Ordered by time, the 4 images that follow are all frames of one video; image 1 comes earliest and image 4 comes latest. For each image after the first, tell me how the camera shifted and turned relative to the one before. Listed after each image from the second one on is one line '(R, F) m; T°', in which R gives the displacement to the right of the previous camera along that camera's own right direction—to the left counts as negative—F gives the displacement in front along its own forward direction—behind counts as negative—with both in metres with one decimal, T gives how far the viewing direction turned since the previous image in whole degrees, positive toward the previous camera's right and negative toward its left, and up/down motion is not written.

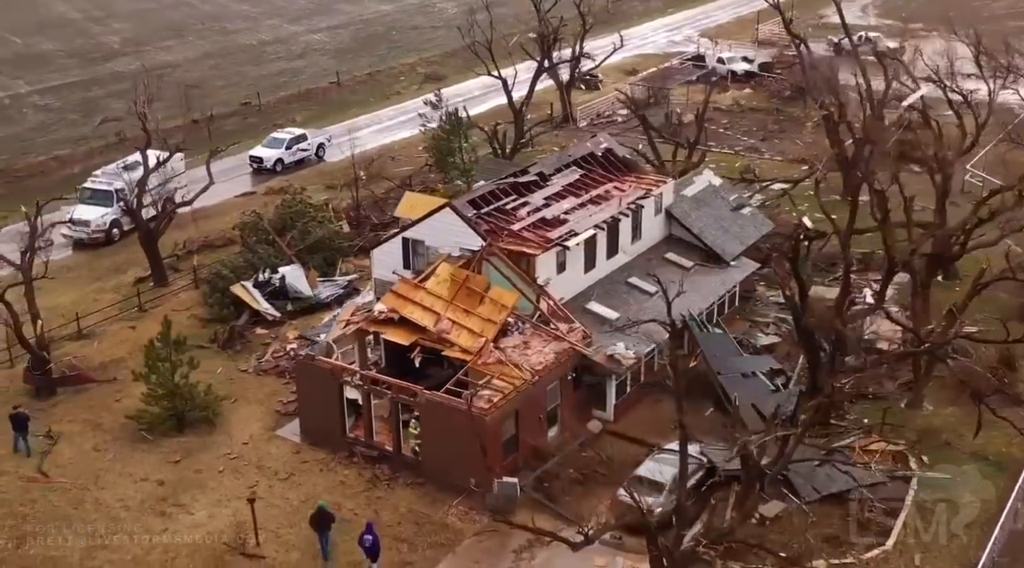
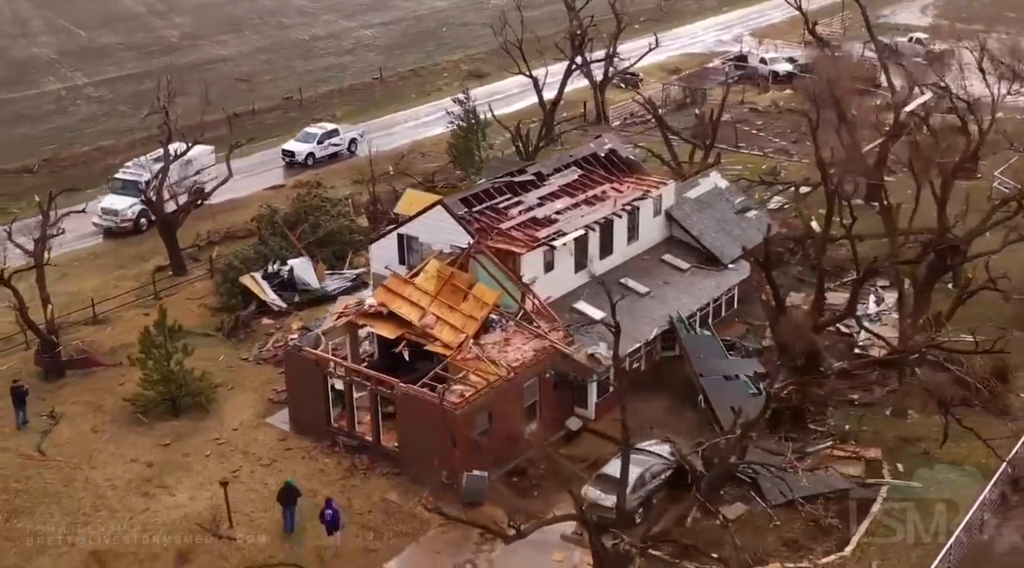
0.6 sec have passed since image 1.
(+2.2, -0.4) m; -4°
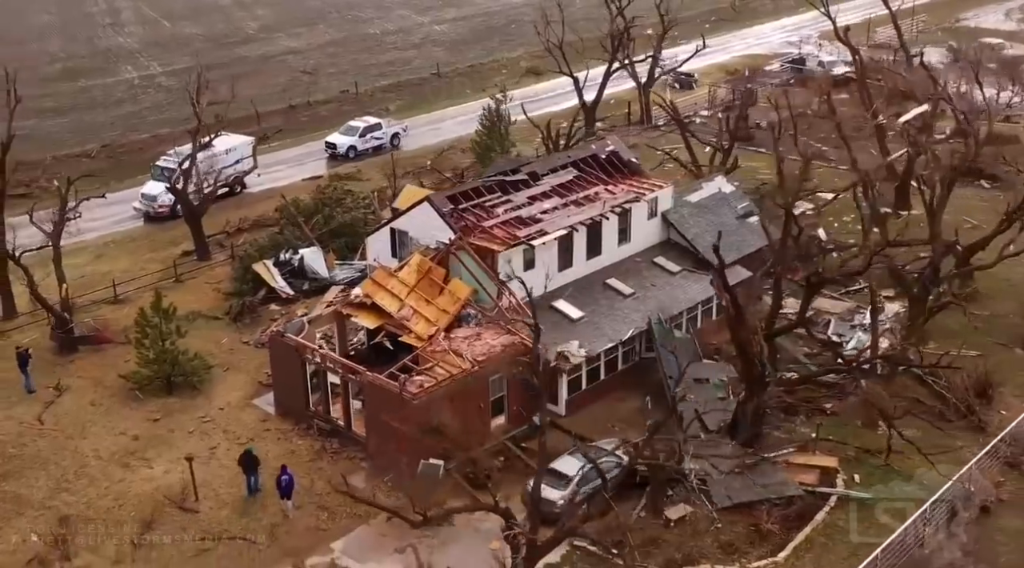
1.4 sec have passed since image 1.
(+3.2, -0.6) m; -5°
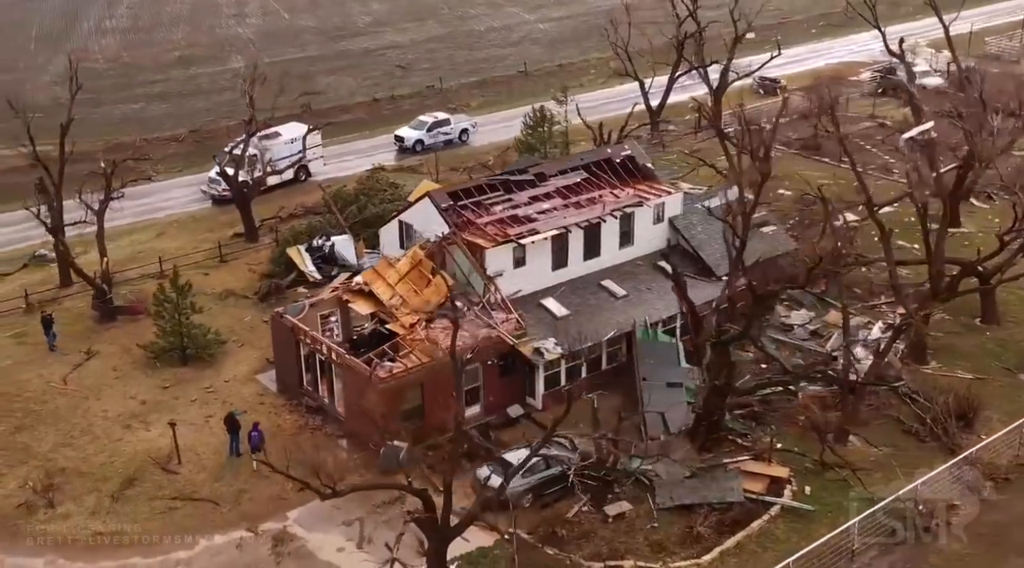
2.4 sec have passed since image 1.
(+4.2, -0.8) m; -8°
